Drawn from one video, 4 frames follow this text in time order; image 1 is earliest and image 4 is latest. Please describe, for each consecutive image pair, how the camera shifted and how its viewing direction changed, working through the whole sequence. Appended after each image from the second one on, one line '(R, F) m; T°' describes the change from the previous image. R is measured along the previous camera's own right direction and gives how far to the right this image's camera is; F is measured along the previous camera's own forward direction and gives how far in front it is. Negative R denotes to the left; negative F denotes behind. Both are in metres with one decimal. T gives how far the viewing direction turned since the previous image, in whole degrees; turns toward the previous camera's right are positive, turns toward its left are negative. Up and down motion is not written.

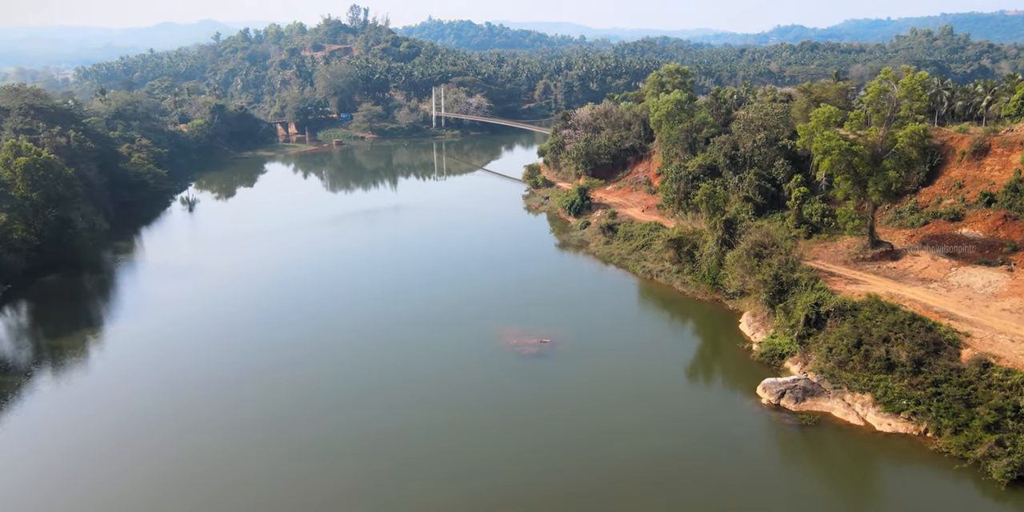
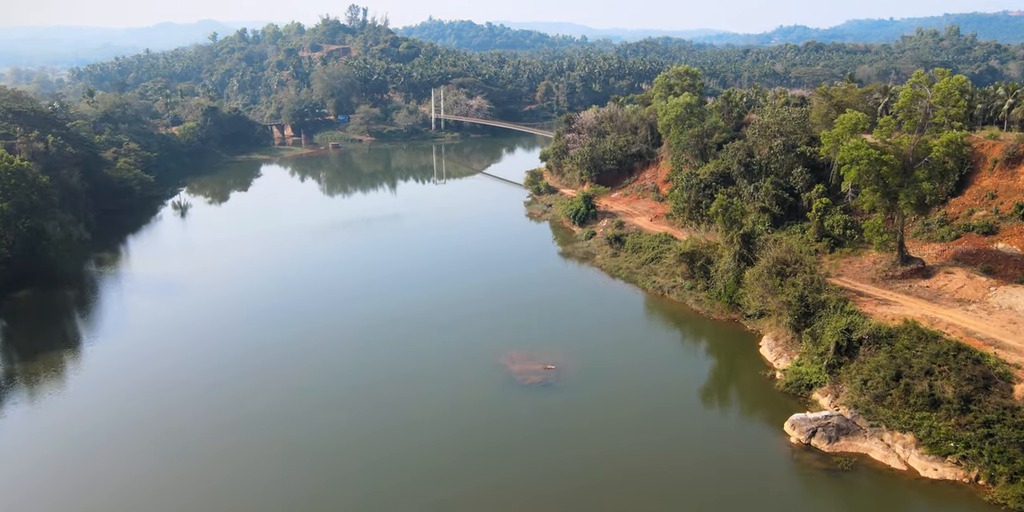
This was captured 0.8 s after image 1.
(0.0, +1.8) m; 0°
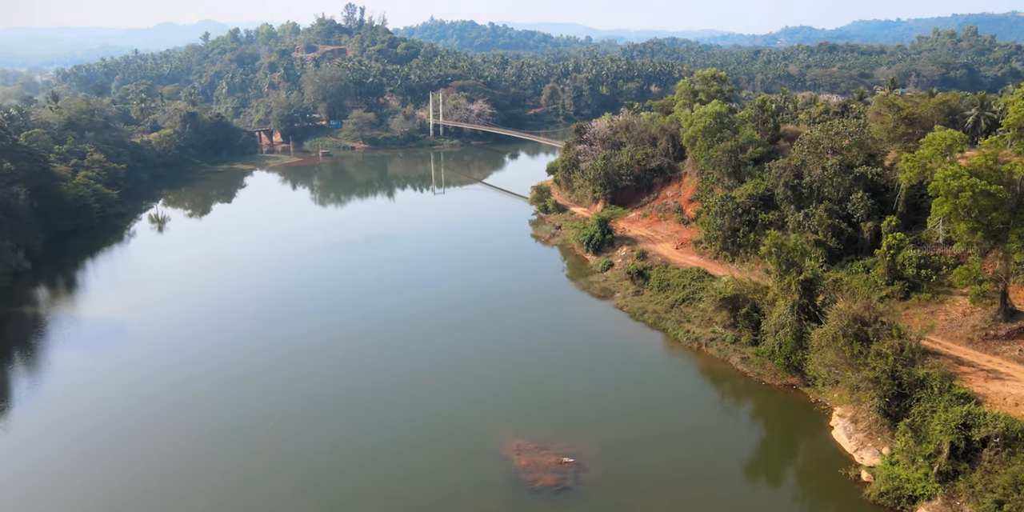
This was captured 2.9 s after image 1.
(-0.1, +4.6) m; 0°
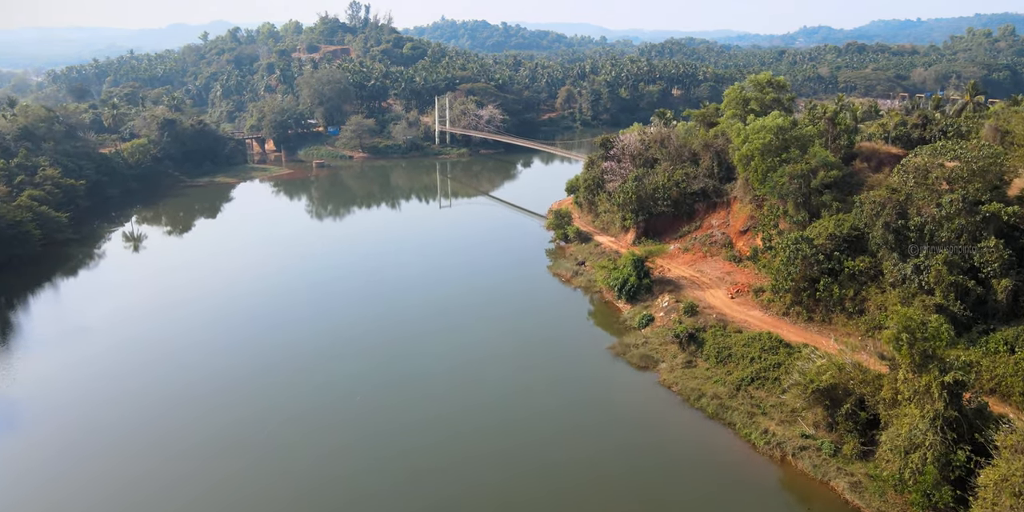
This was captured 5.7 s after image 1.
(-0.2, +5.9) m; -1°
